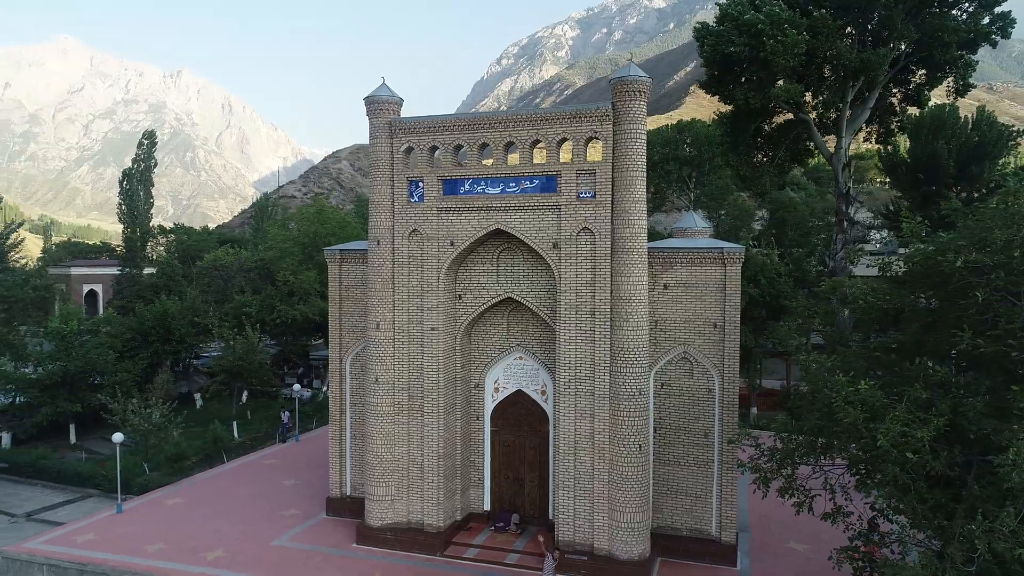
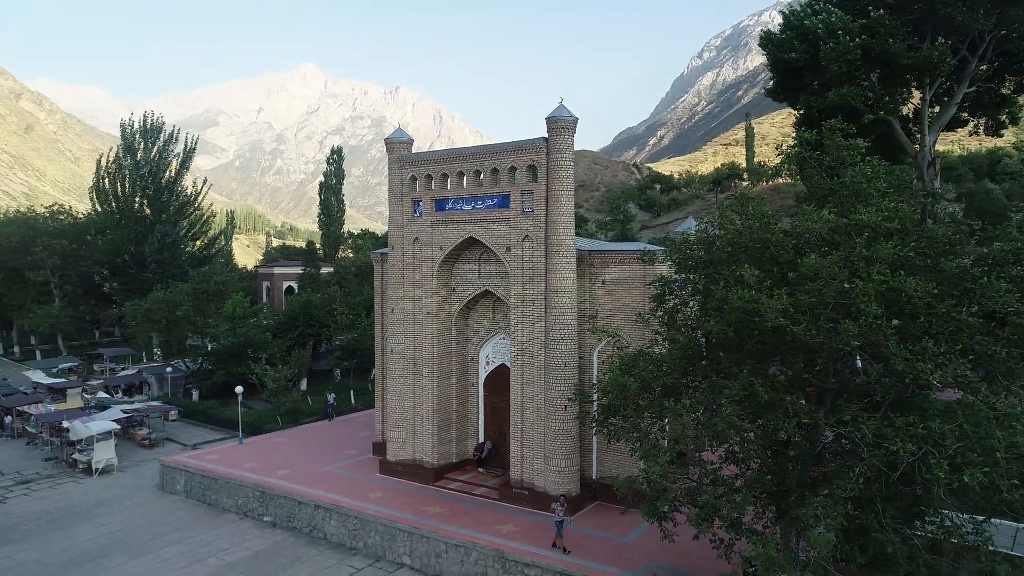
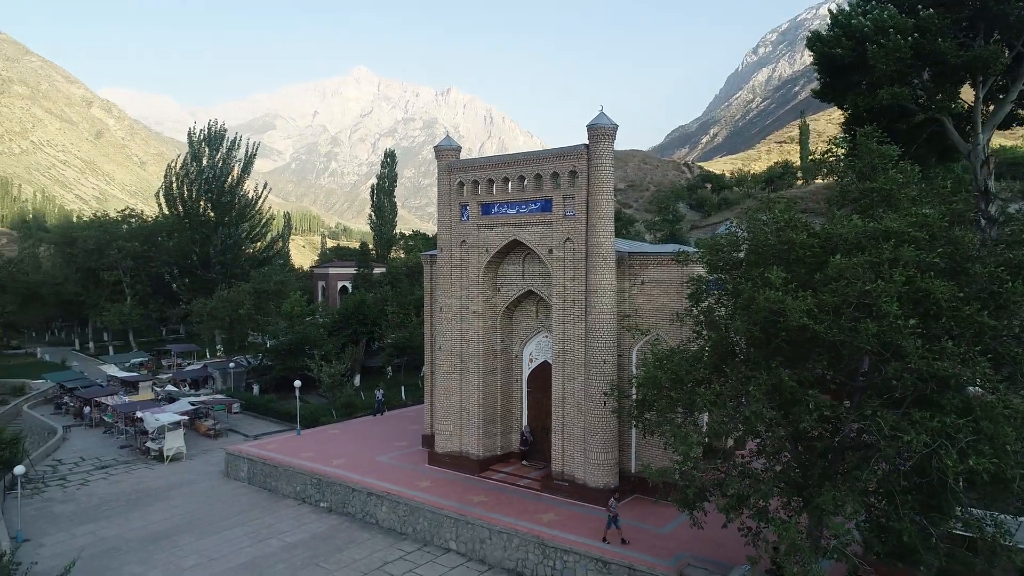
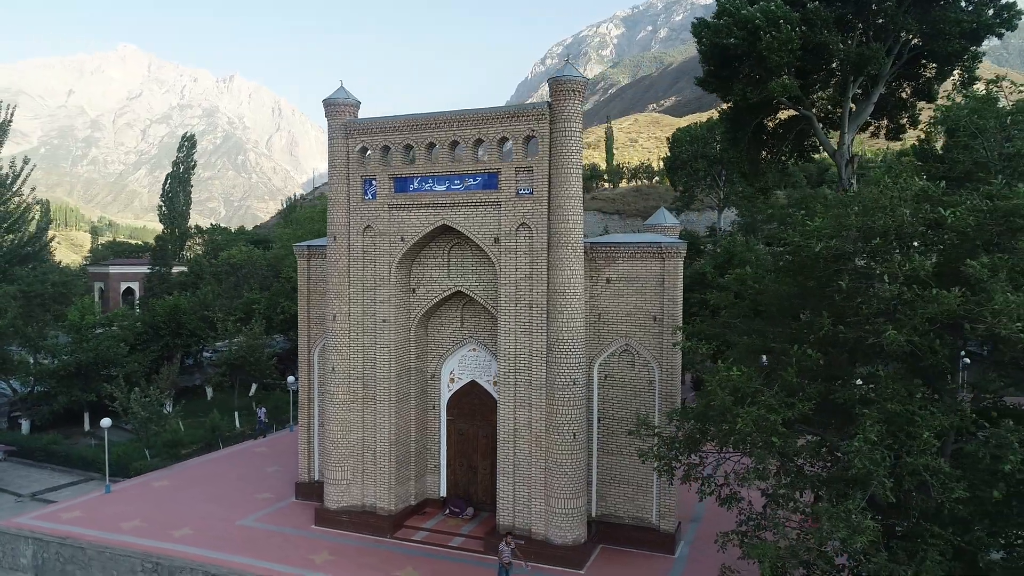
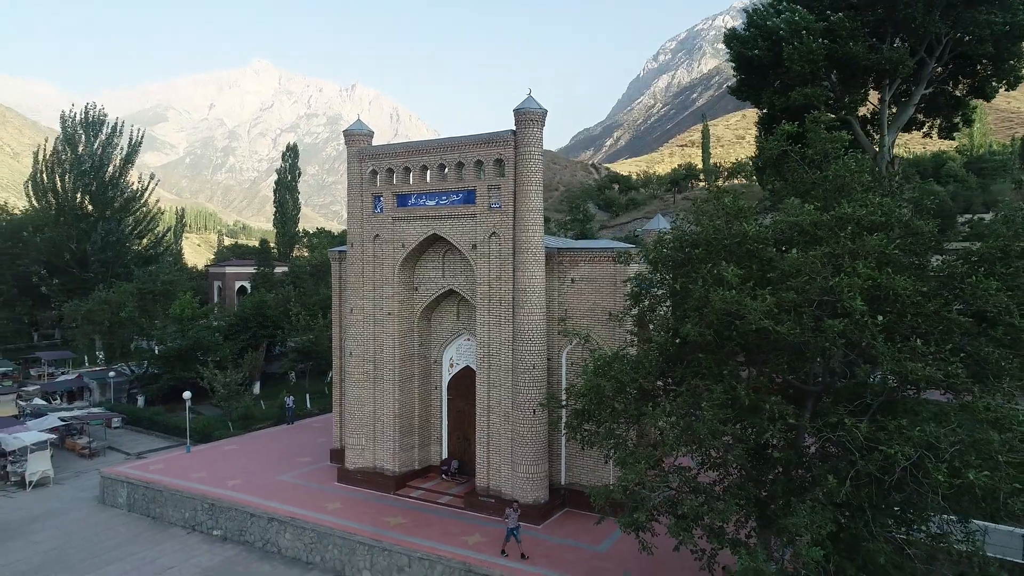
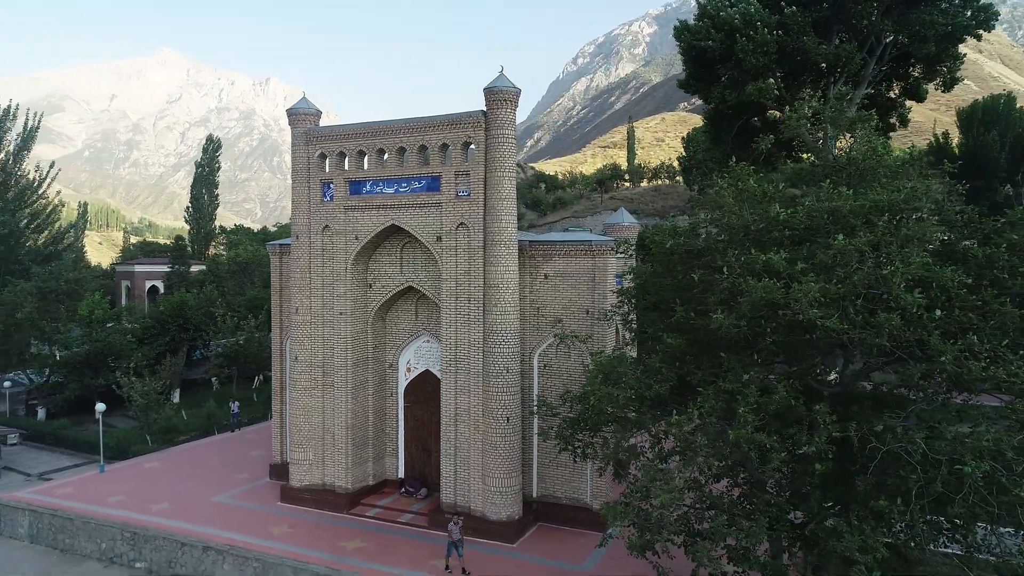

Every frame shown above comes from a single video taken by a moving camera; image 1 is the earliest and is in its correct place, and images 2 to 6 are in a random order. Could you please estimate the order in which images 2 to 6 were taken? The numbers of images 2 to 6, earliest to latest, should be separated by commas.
4, 6, 5, 2, 3
